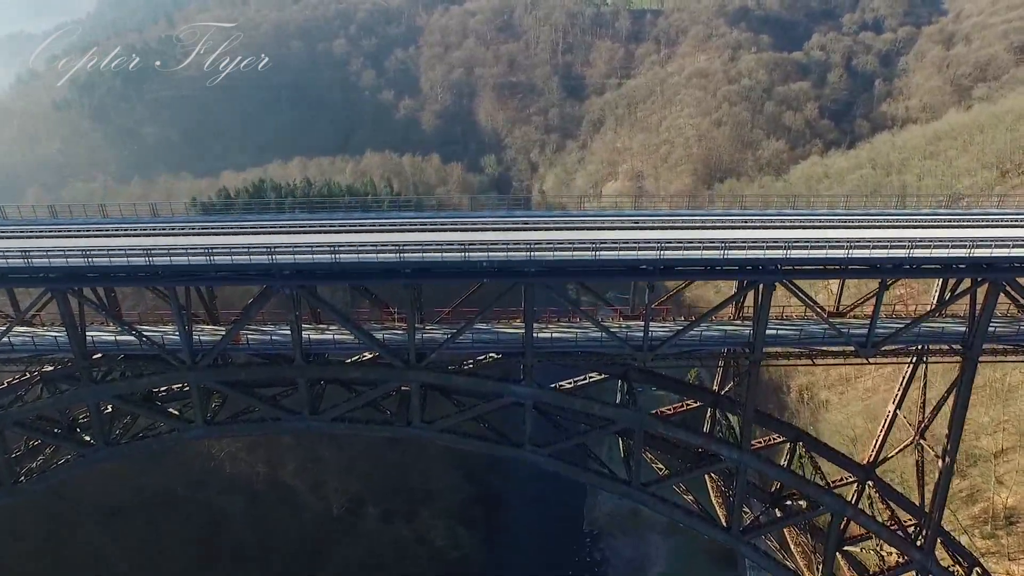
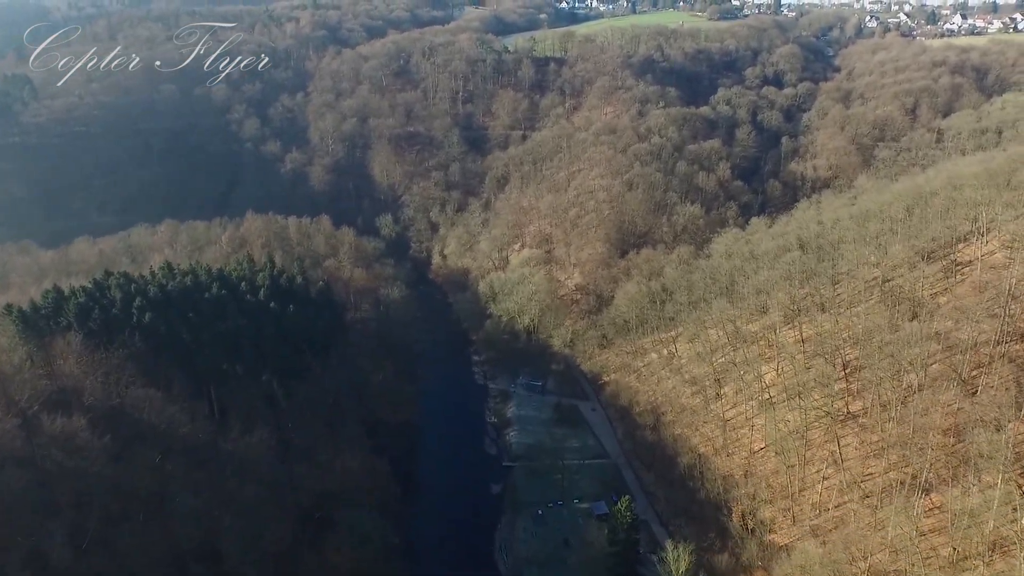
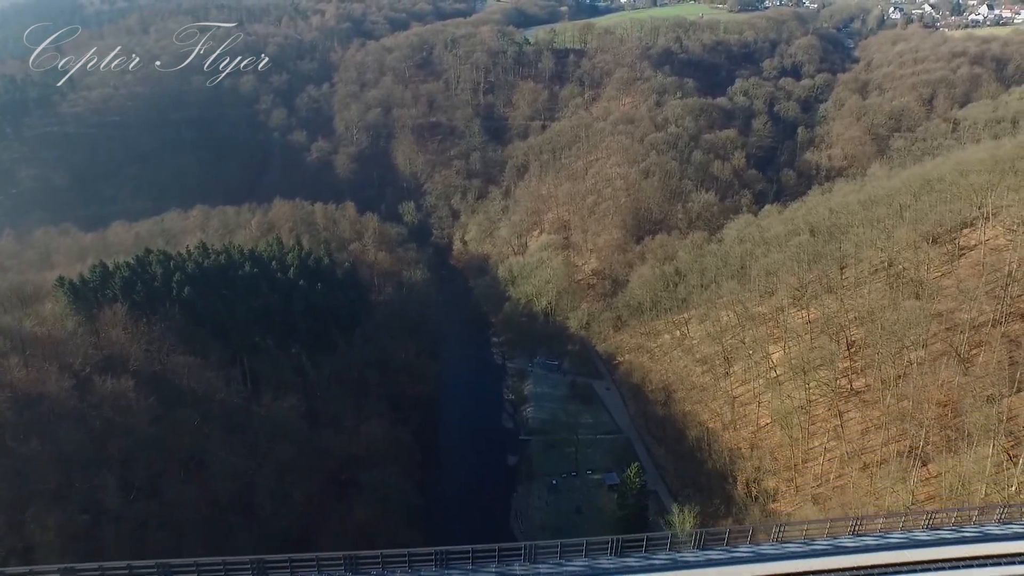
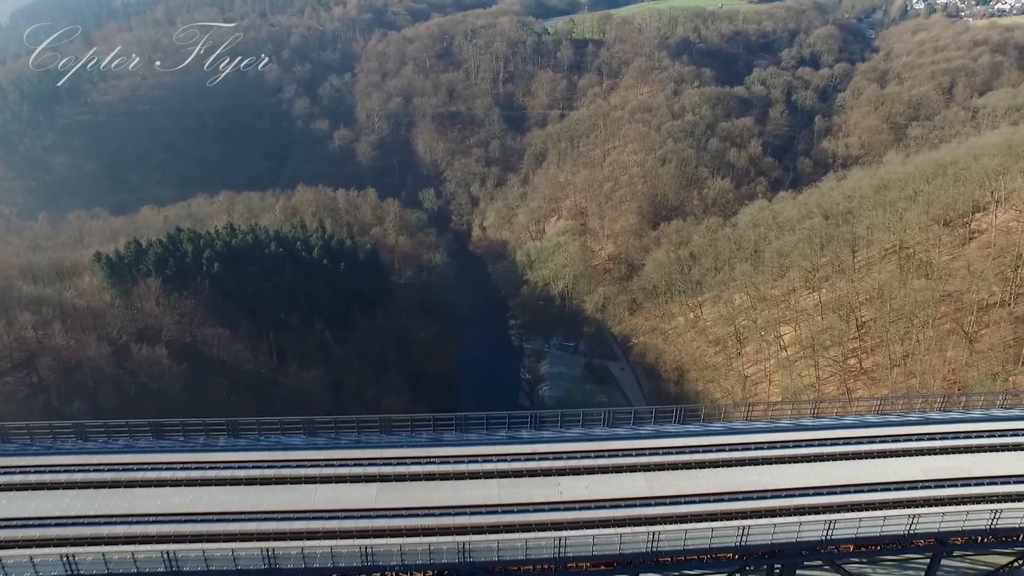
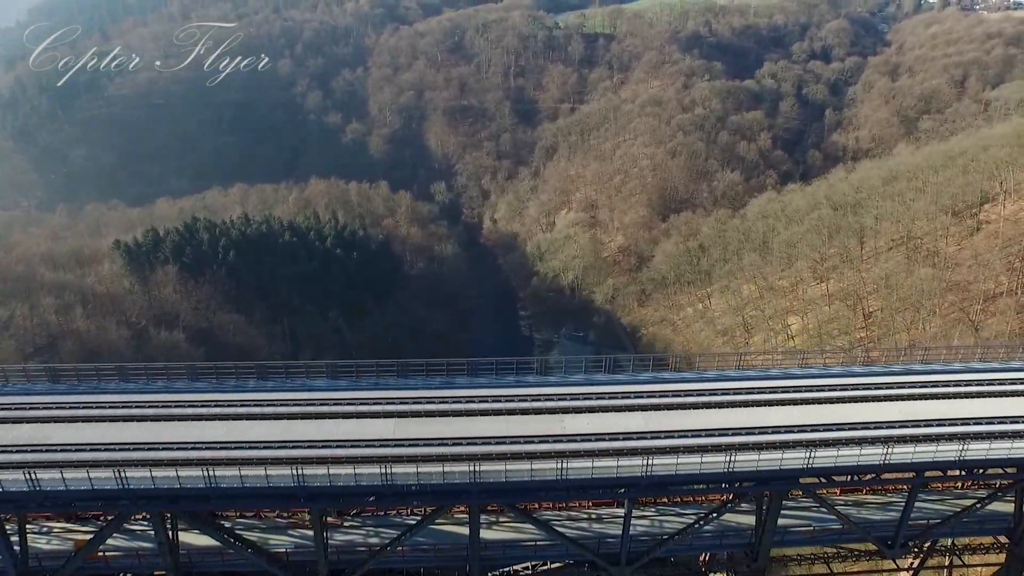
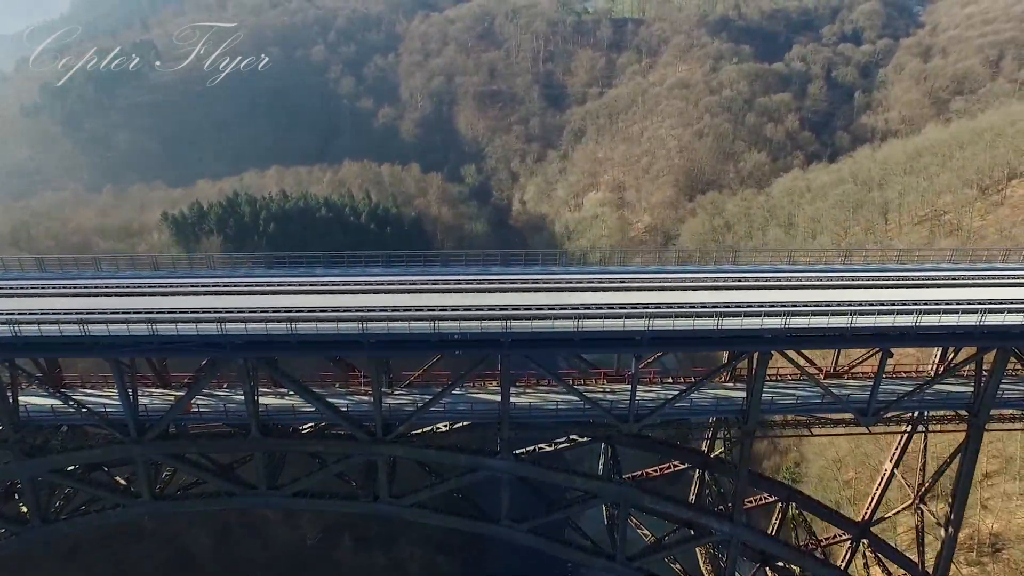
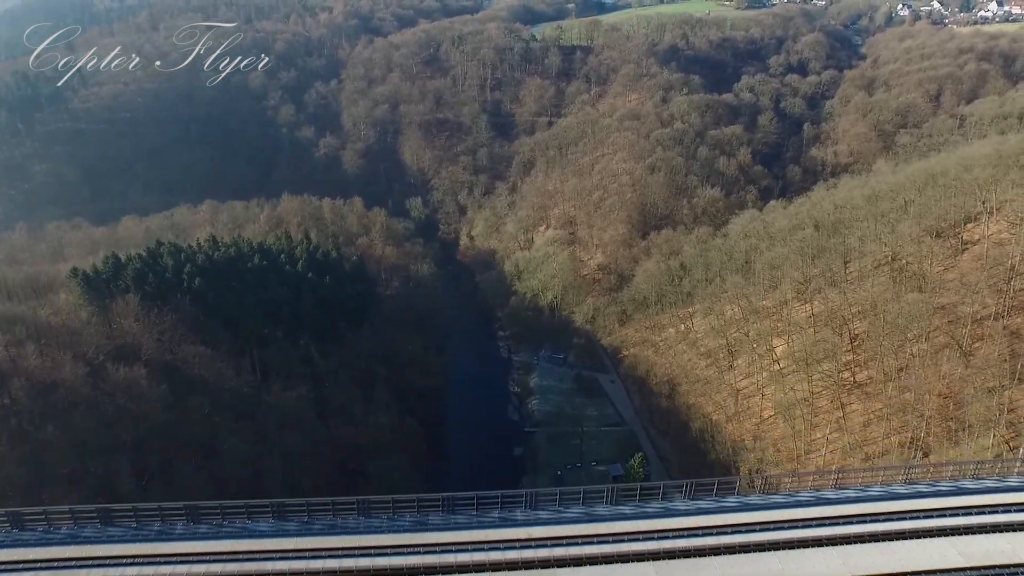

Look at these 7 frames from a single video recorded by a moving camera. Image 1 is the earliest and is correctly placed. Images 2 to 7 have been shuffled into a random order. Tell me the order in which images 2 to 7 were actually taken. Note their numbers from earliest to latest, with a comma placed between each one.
6, 5, 4, 7, 3, 2
